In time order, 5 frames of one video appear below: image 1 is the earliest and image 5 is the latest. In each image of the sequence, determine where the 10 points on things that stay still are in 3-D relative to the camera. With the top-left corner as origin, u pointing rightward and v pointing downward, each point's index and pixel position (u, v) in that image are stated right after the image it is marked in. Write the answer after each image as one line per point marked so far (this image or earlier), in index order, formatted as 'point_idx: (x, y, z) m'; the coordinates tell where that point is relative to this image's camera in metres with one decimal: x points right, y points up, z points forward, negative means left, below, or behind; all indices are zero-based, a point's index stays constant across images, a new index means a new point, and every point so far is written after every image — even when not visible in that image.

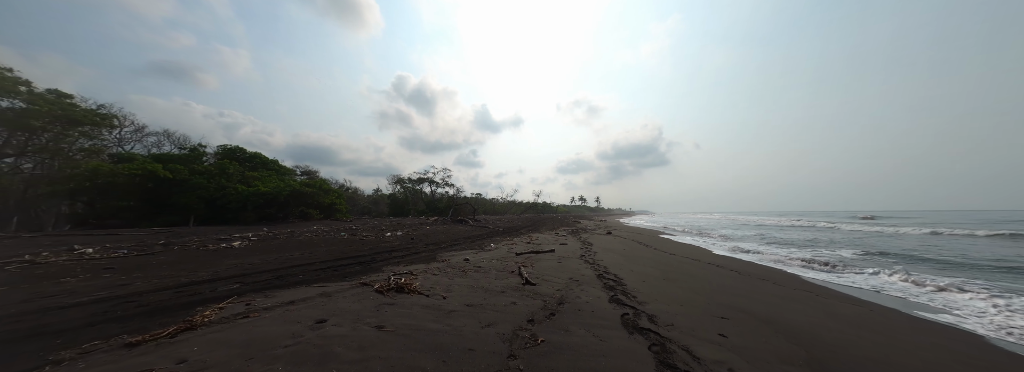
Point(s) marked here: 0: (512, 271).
0: (0.0, -2.3, +6.9) m
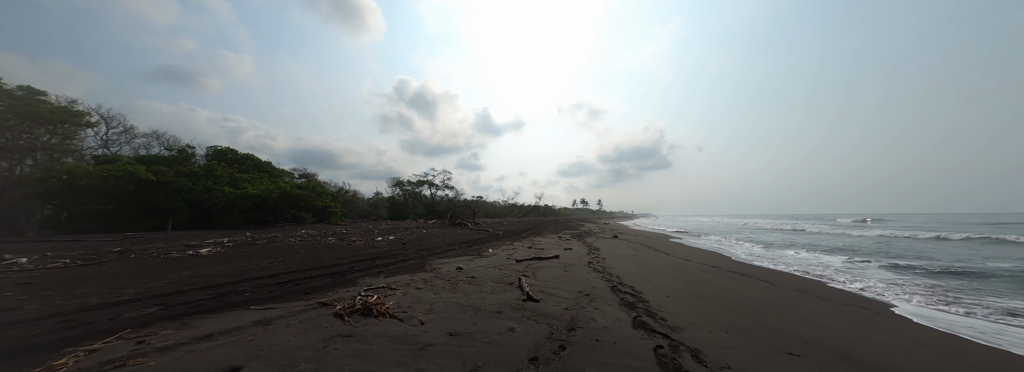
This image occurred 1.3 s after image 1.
0: (0.0, -2.2, +5.9) m
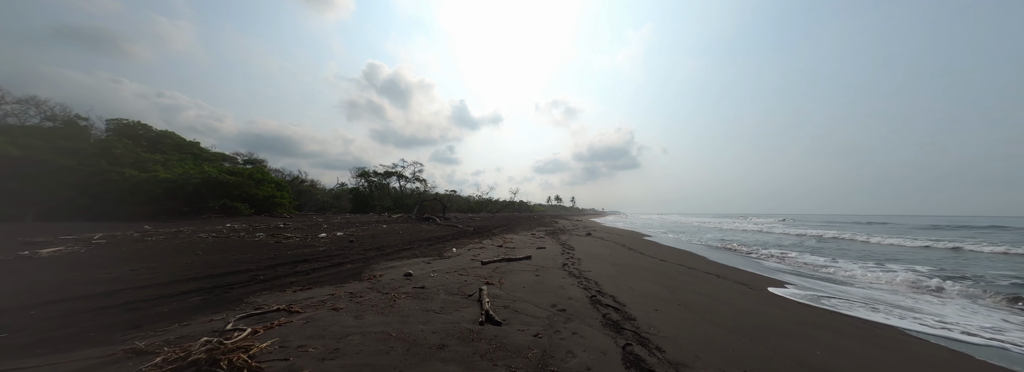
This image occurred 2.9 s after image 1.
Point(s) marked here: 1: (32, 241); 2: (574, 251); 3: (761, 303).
0: (-0.8, -2.0, +4.7) m
1: (-12.2, -1.4, +6.6) m
2: (+2.6, -2.7, +10.7) m
3: (+5.1, -2.4, +5.3) m
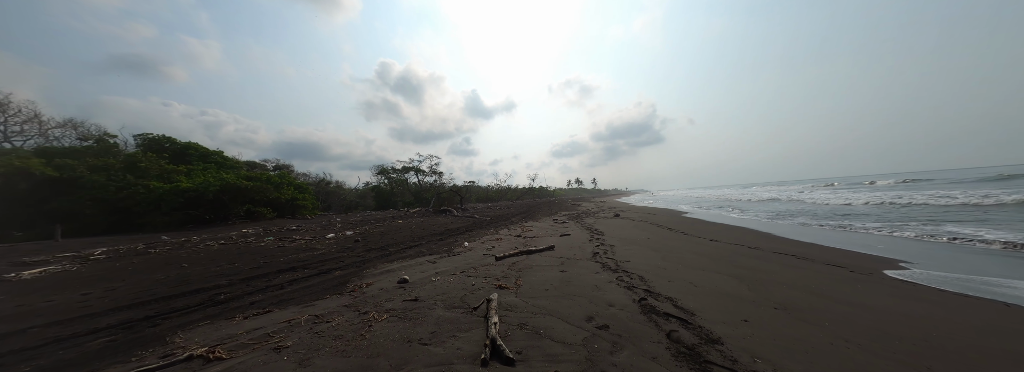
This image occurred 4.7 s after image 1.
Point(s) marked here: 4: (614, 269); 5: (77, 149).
0: (-0.5, -1.7, +3.5) m
1: (-11.8, -1.8, +6.3) m
2: (+3.4, -1.8, +9.3) m
3: (+5.5, -1.6, +3.7) m
4: (+2.1, -1.7, +5.3) m
5: (-24.9, +2.0, +14.6) m
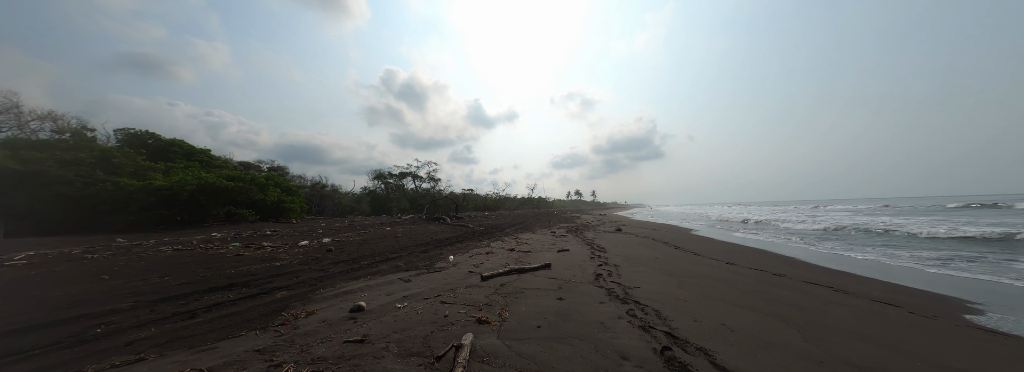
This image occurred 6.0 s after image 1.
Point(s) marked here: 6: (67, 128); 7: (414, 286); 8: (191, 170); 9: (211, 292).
0: (-0.8, -1.7, +2.6) m
1: (-12.0, -1.6, +5.3) m
2: (+3.1, -2.2, +8.4) m
3: (+5.2, -1.9, +2.7) m
4: (+1.9, -1.9, +4.3) m
5: (-25.0, +2.3, +13.7) m
6: (-28.9, +3.8, +16.6) m
7: (-1.8, -1.8, +4.8) m
8: (-20.8, +1.0, +16.5) m
9: (-4.8, -1.7, +4.0) m
